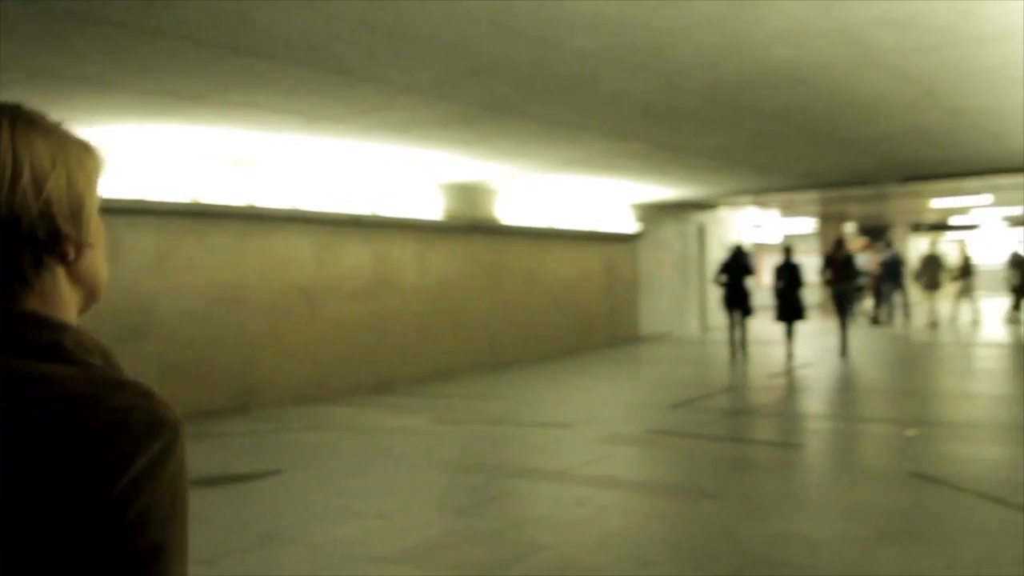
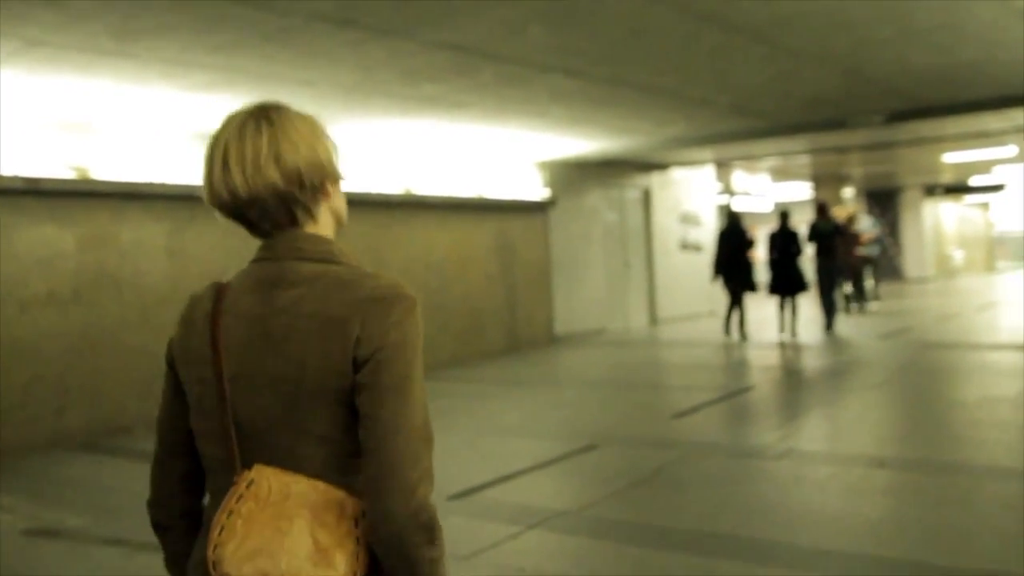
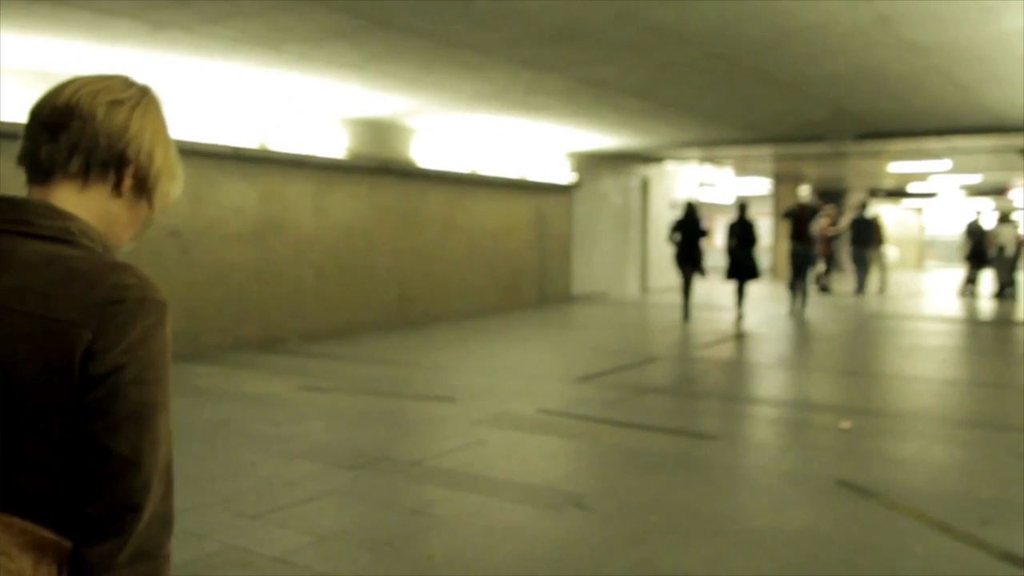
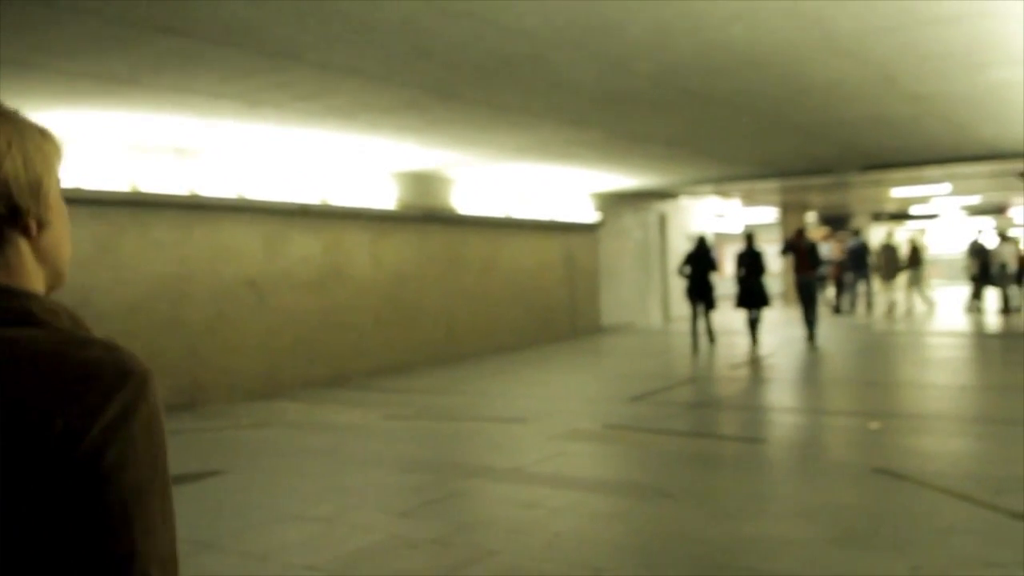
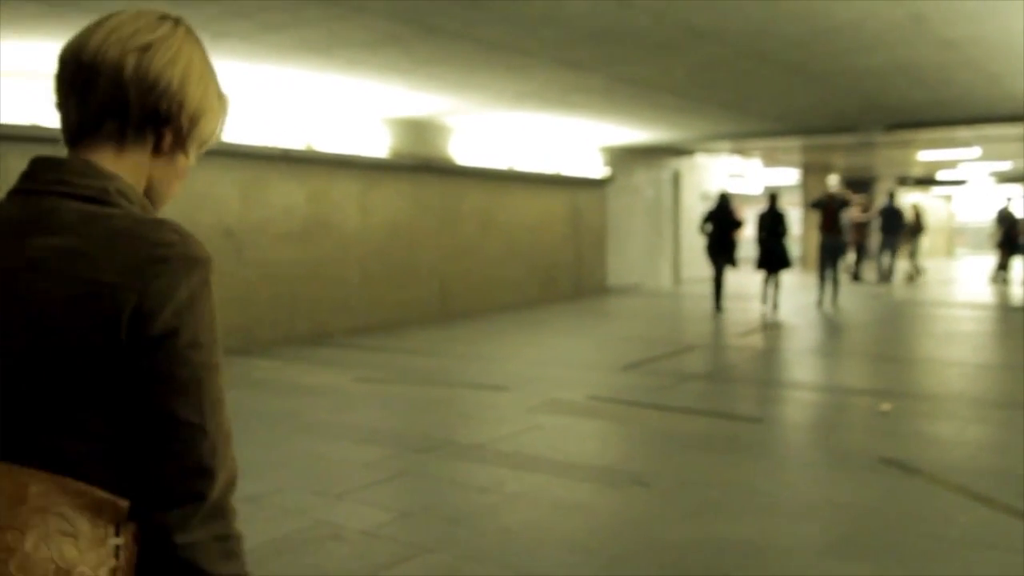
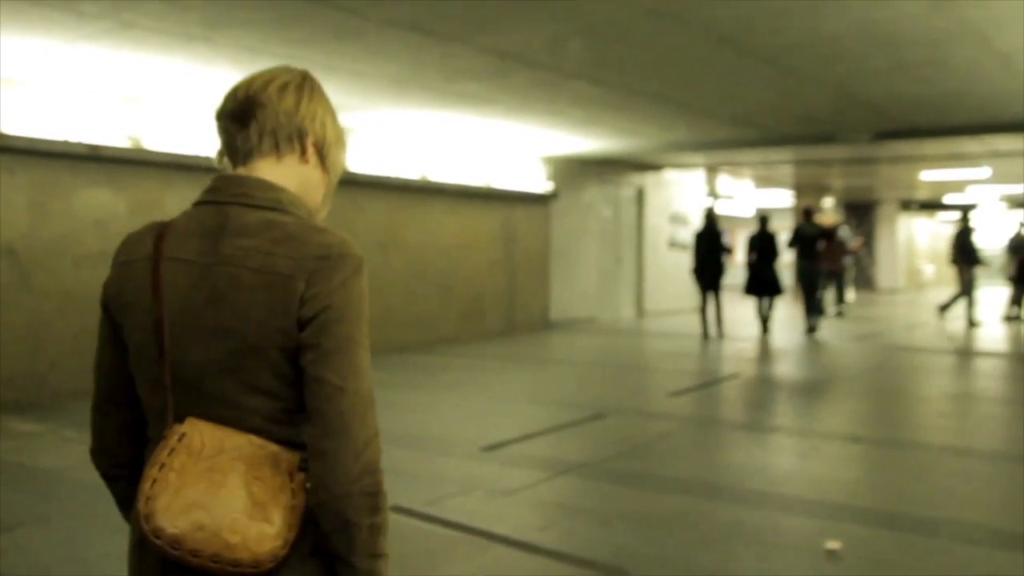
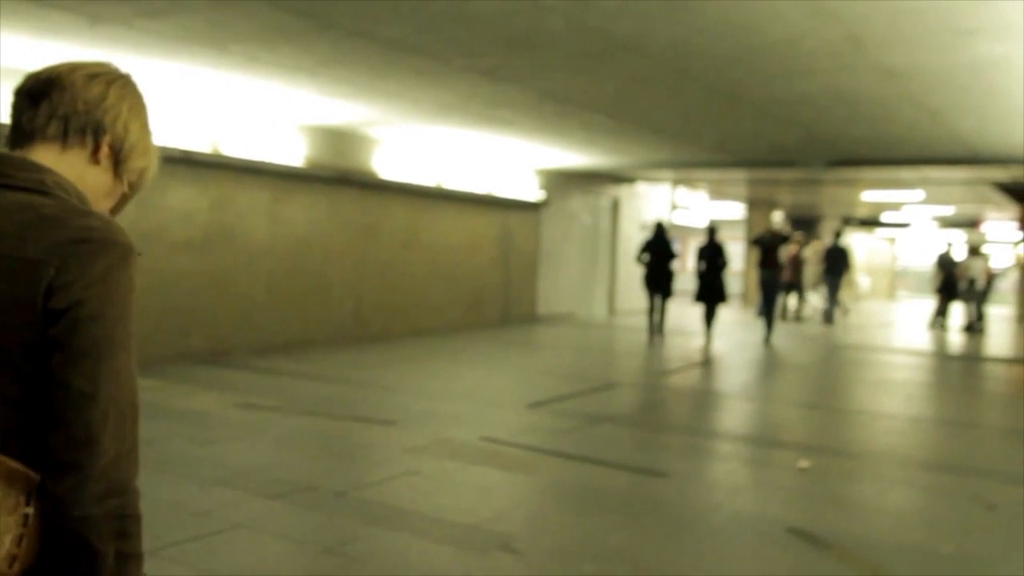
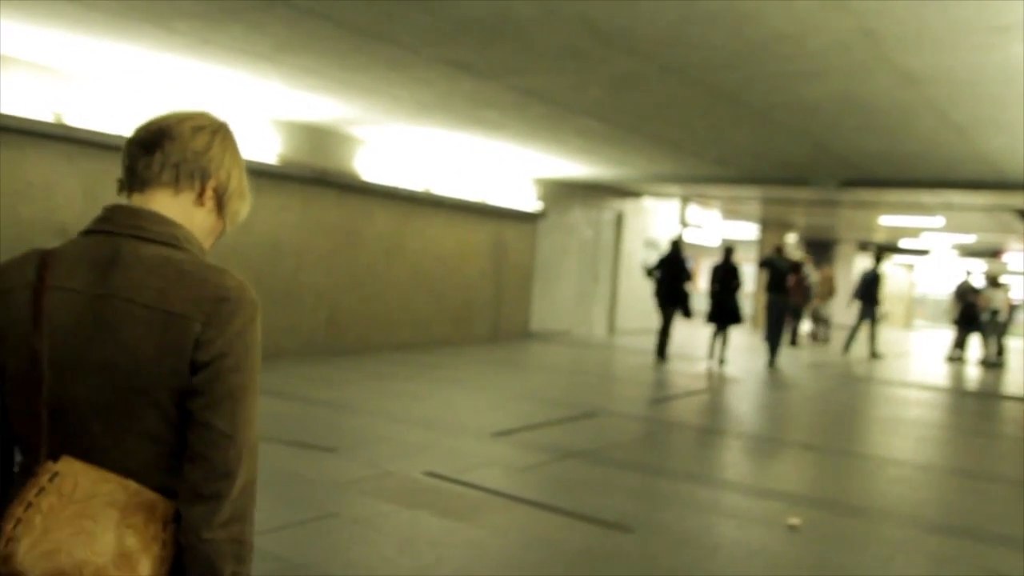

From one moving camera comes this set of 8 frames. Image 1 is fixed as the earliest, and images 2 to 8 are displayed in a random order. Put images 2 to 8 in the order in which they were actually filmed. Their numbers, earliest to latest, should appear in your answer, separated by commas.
4, 5, 3, 7, 8, 6, 2
